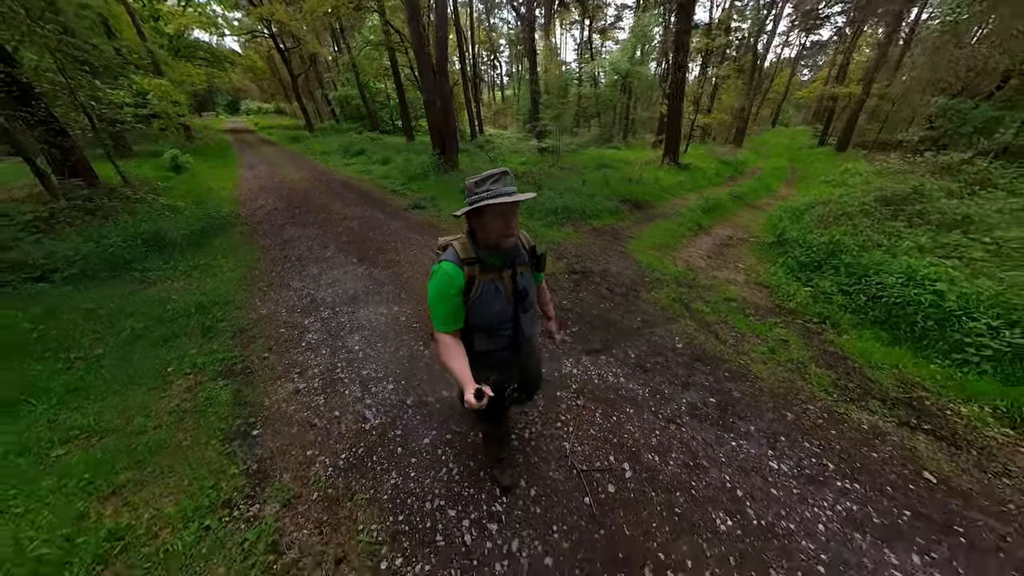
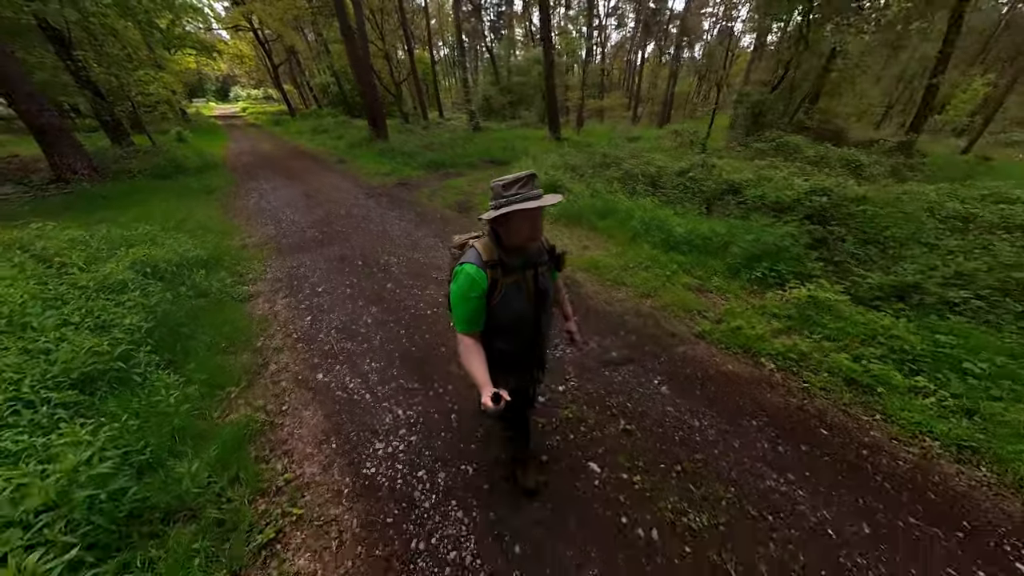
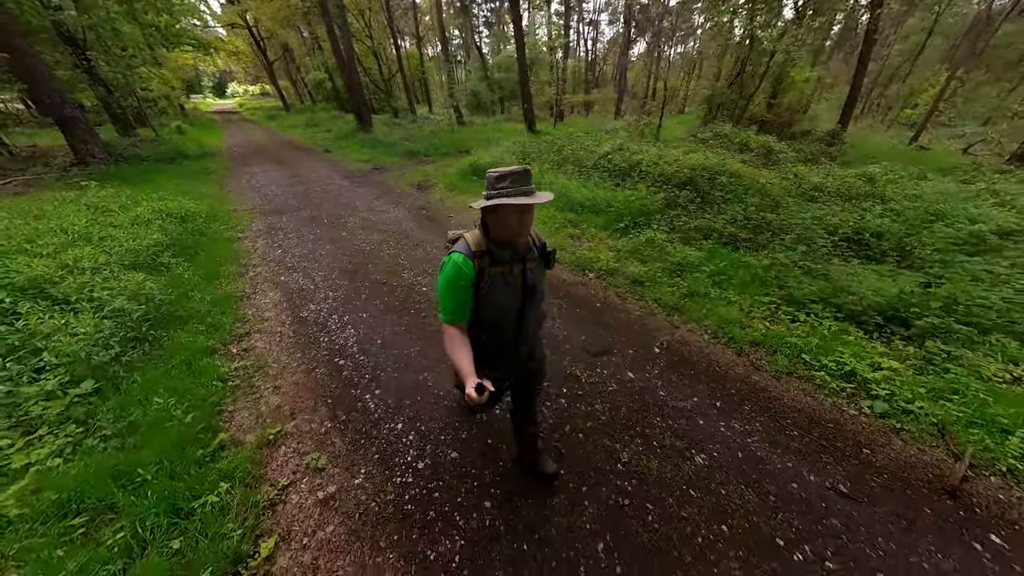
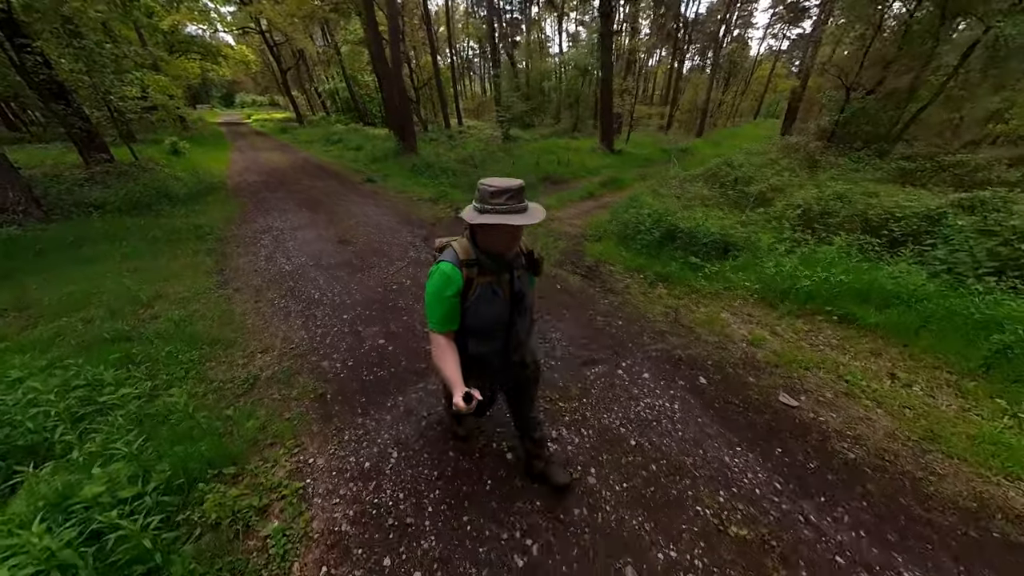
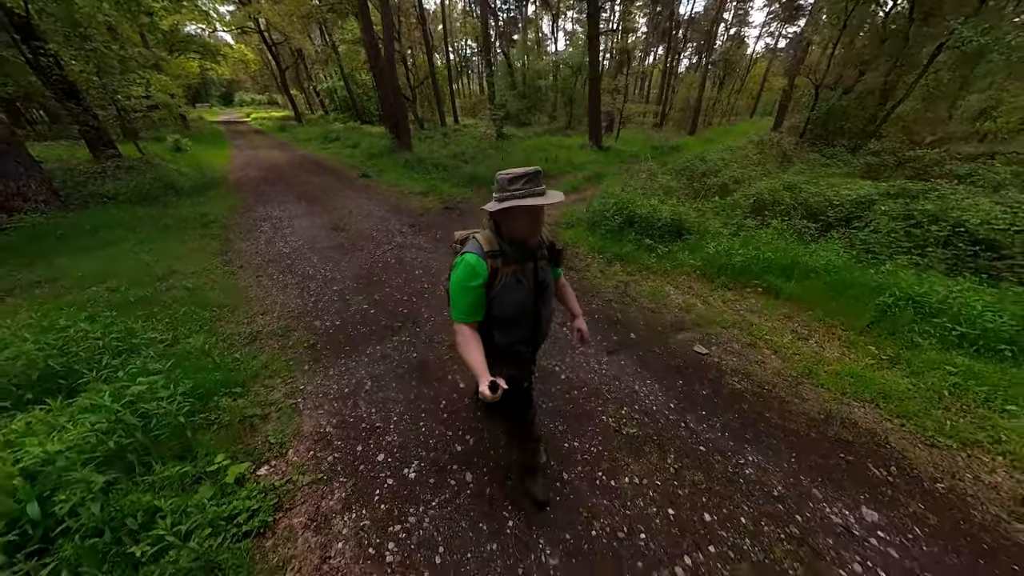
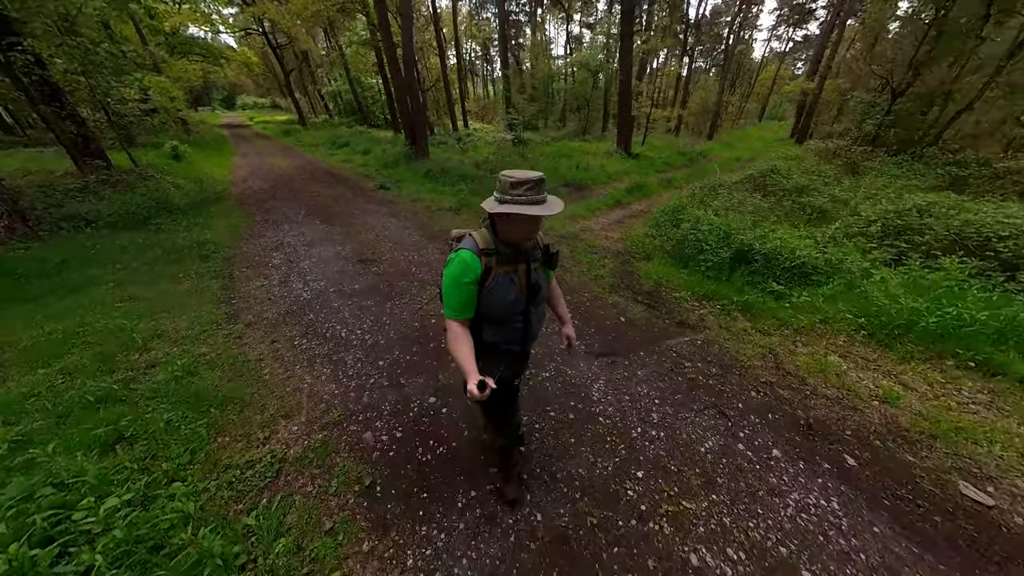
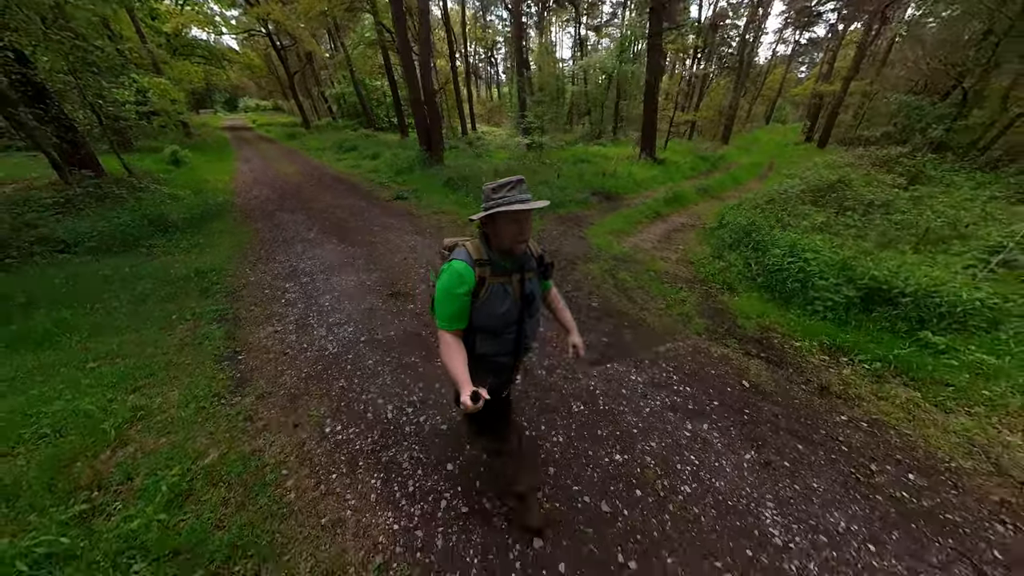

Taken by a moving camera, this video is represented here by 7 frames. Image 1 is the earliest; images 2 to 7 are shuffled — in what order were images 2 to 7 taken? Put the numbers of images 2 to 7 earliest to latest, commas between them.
7, 6, 4, 5, 2, 3
